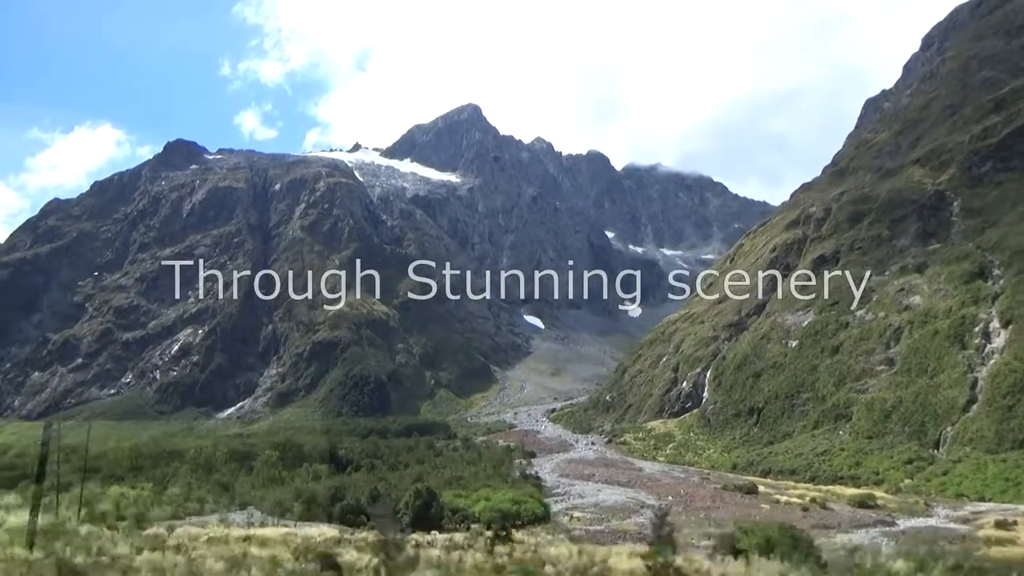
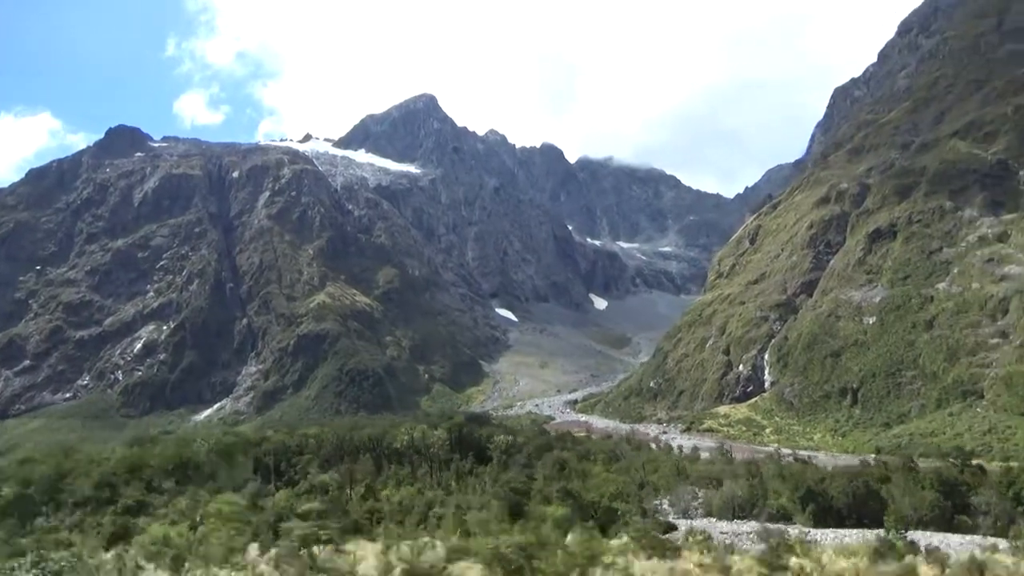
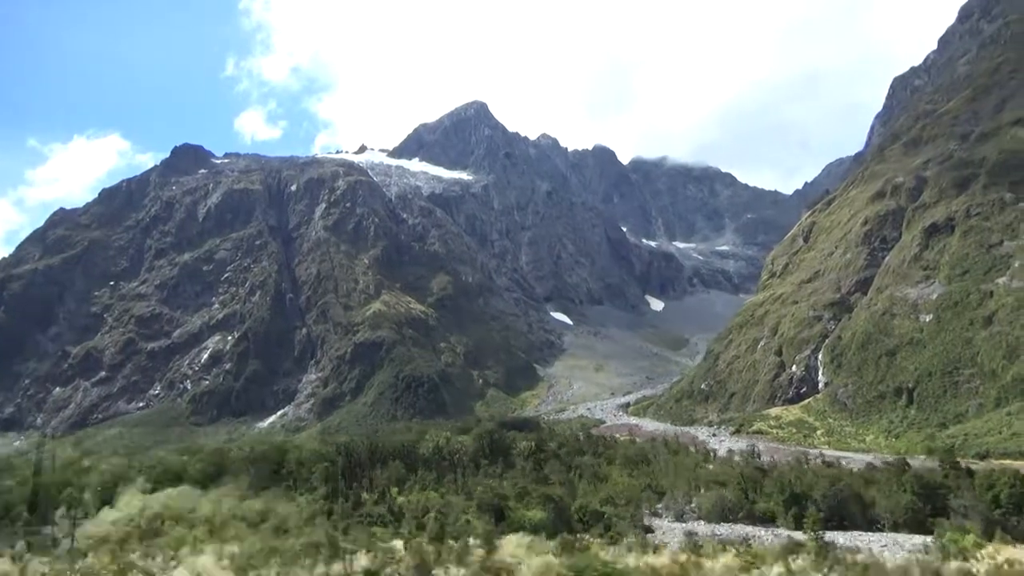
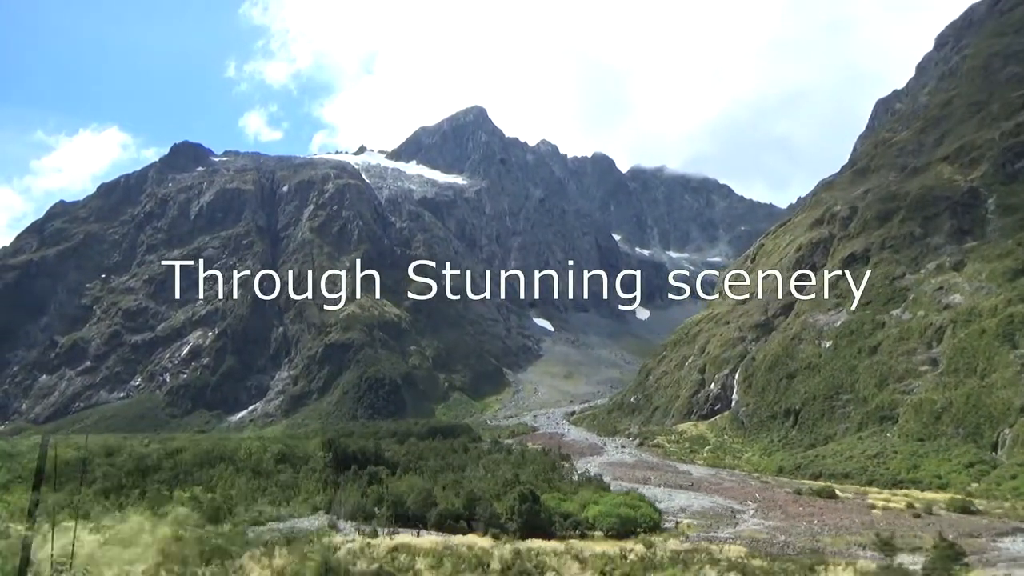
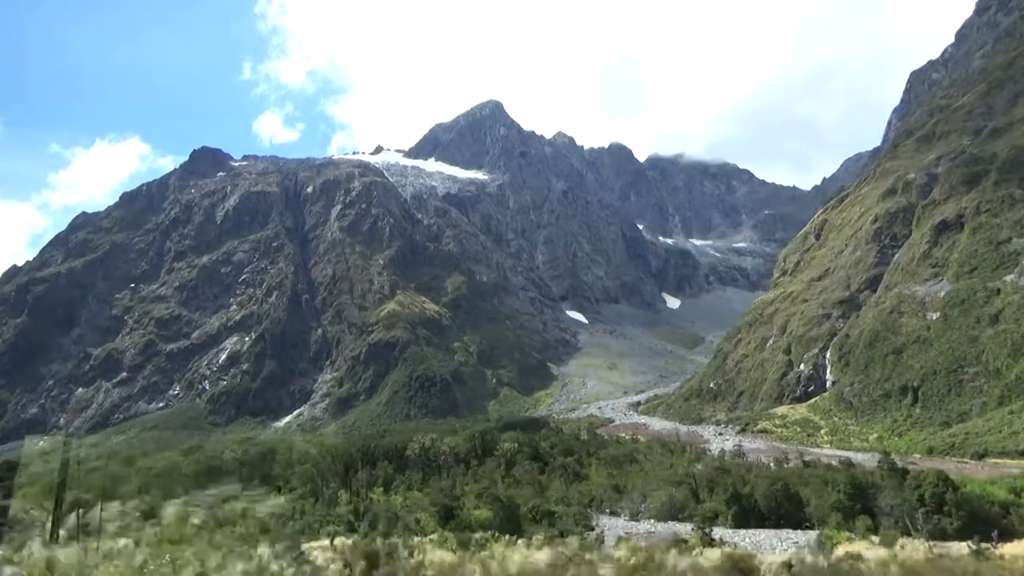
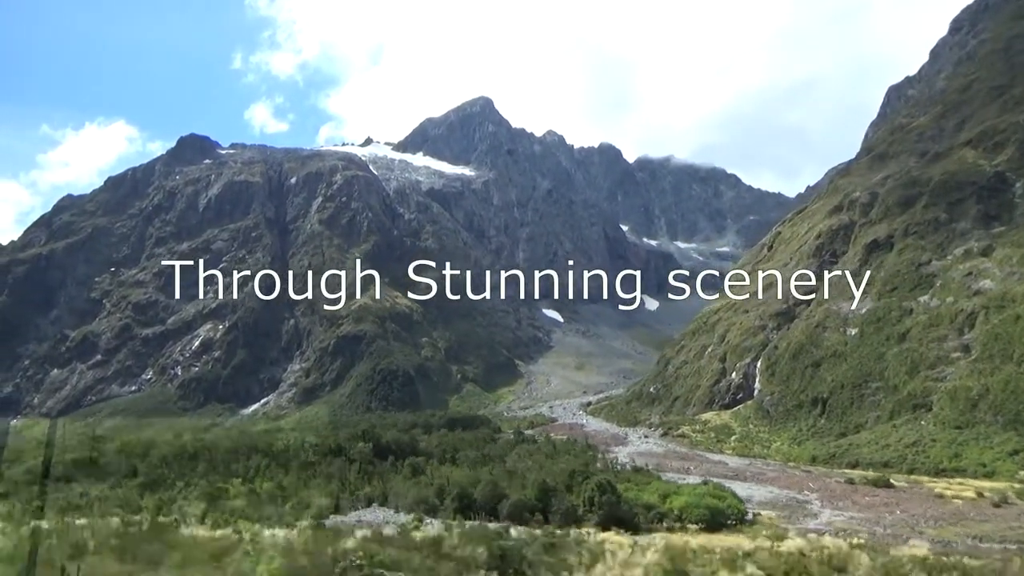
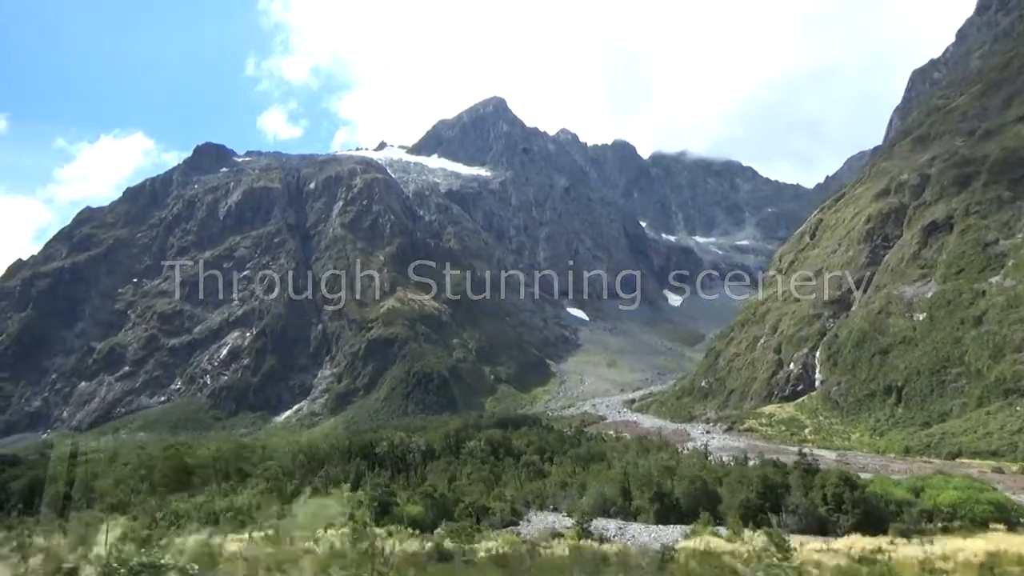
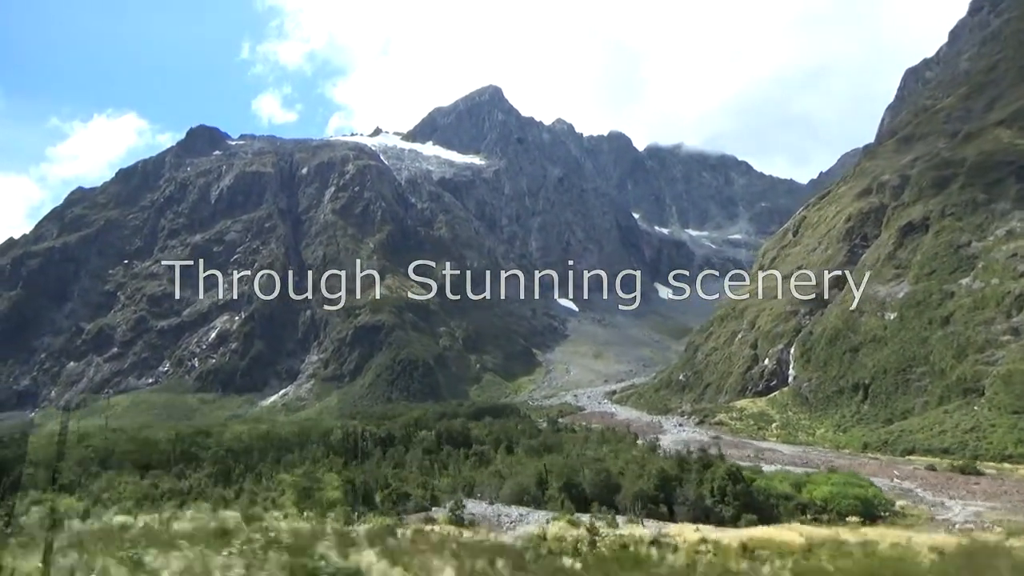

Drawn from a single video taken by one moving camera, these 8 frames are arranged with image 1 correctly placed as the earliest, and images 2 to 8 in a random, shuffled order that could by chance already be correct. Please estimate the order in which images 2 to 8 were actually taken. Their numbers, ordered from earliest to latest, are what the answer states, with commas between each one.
4, 6, 8, 7, 5, 3, 2
